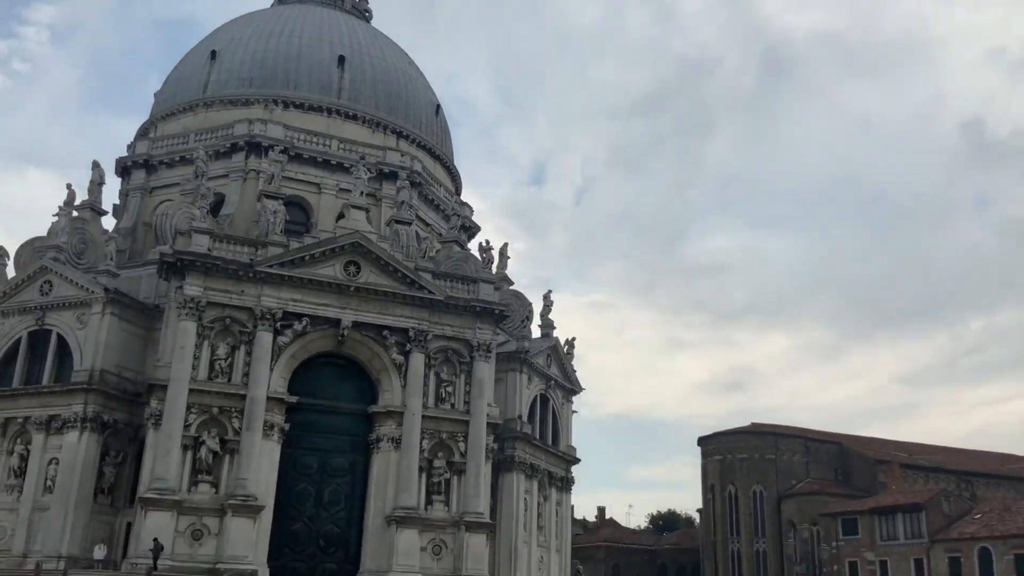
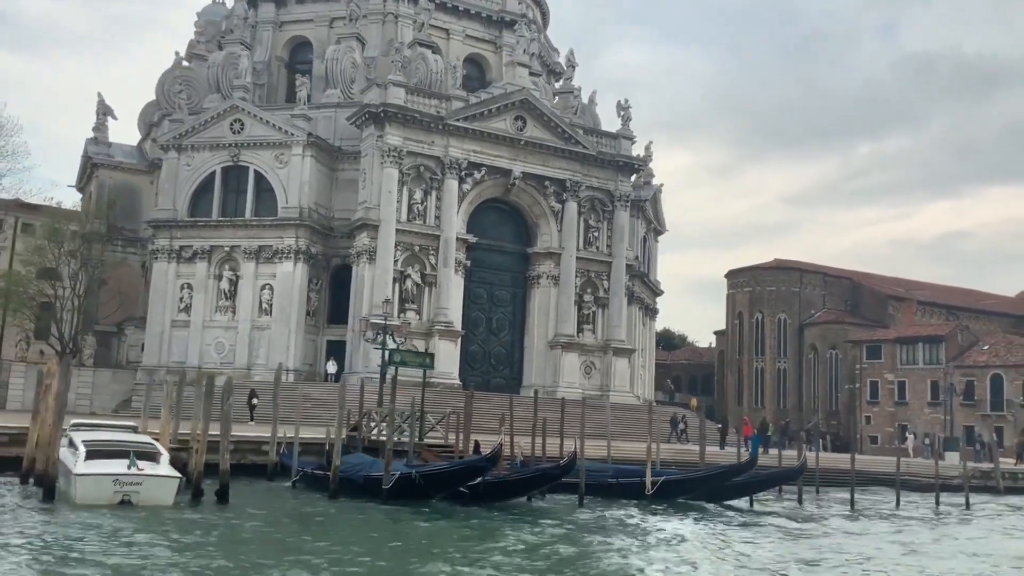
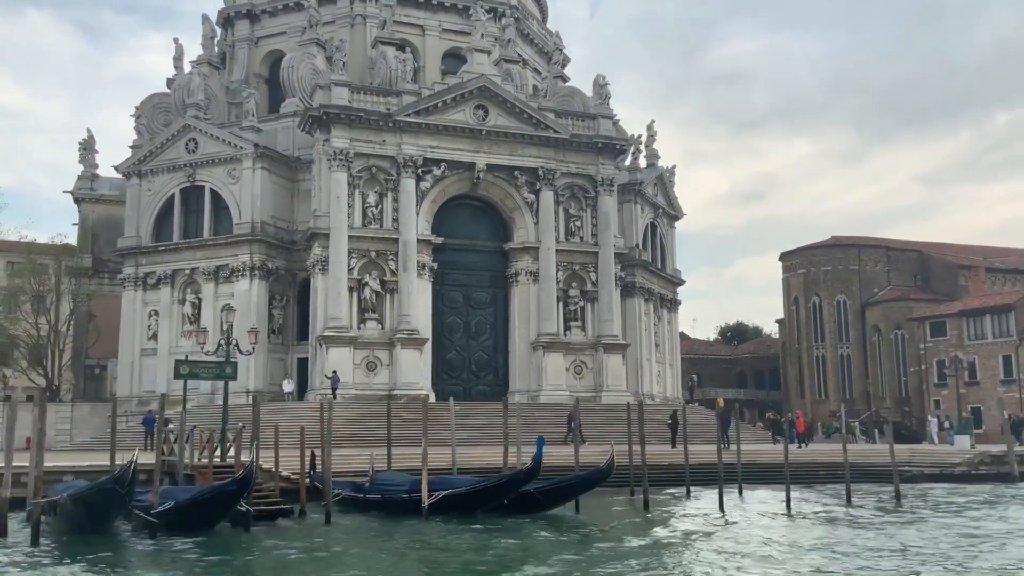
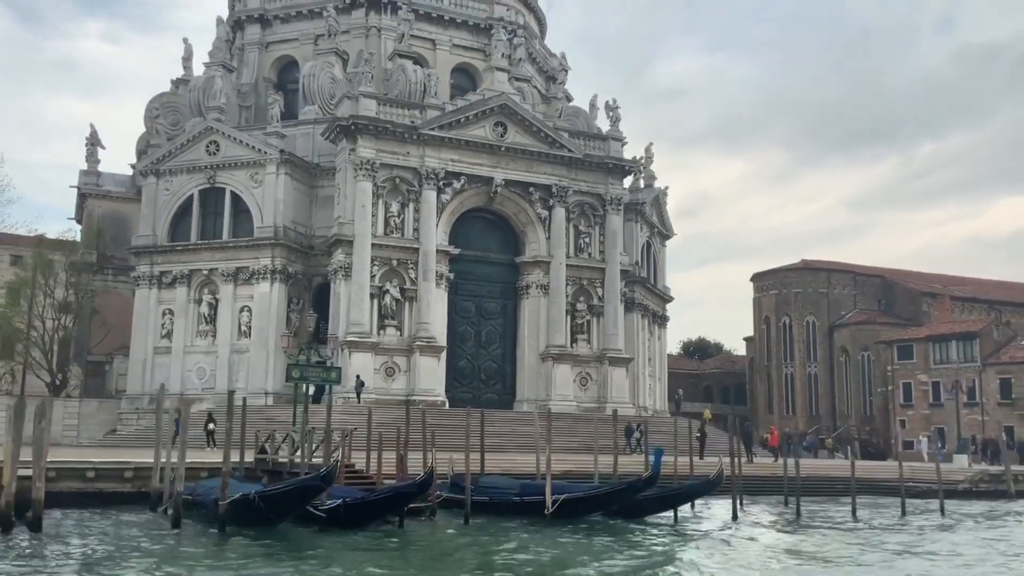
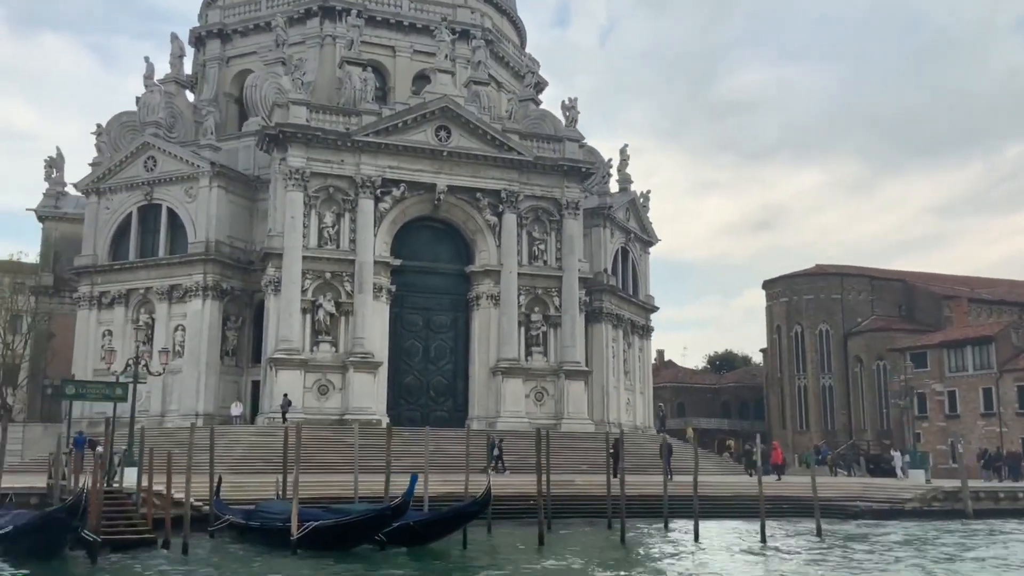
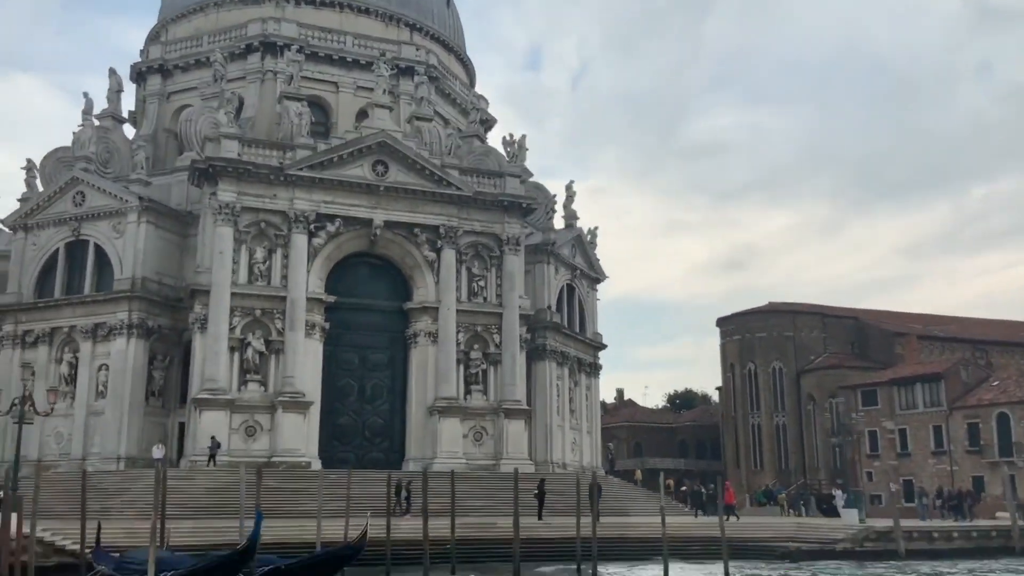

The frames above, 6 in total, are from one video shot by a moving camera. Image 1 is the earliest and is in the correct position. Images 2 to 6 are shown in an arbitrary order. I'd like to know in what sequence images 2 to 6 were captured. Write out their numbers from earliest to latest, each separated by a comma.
6, 5, 3, 4, 2
